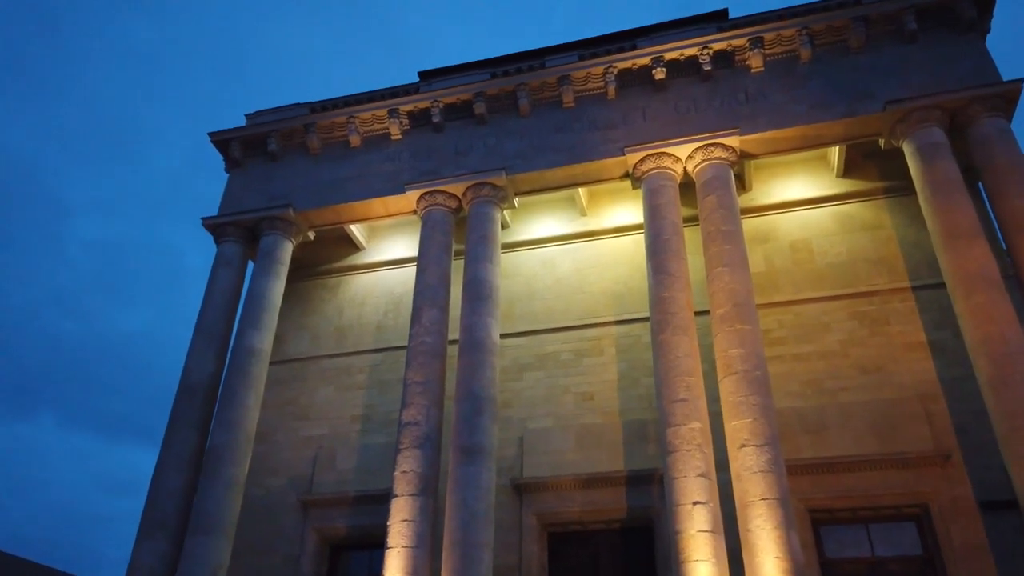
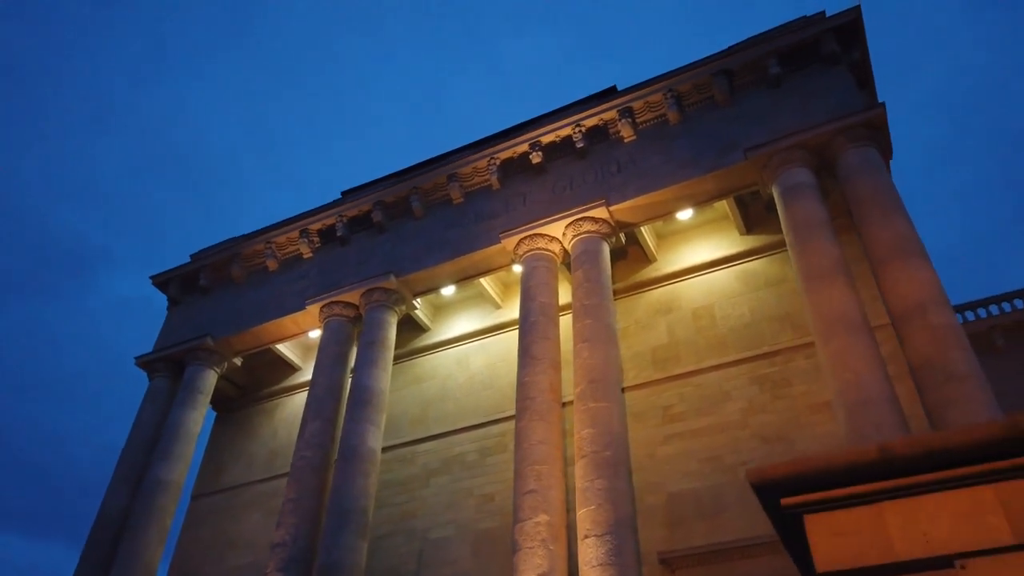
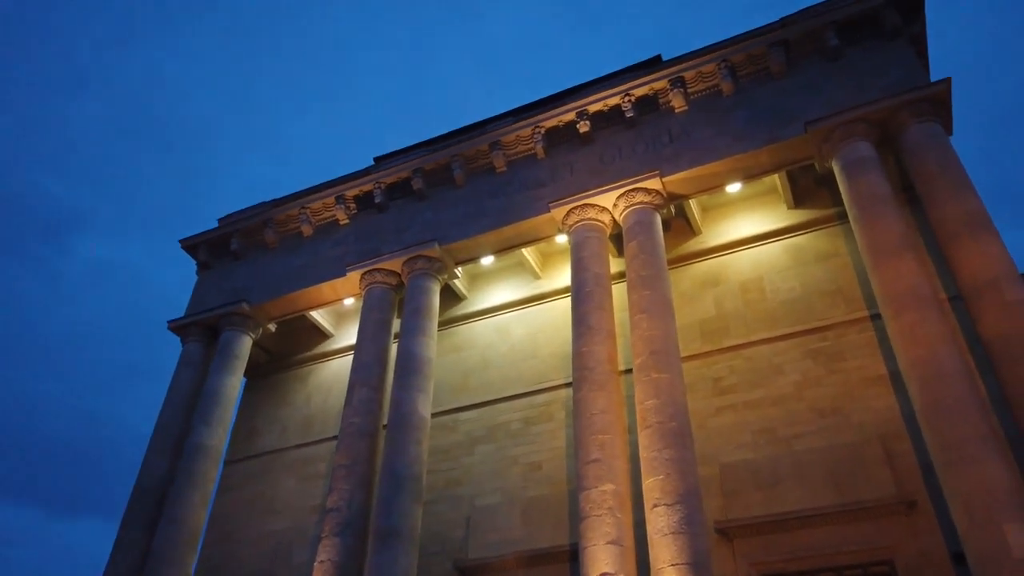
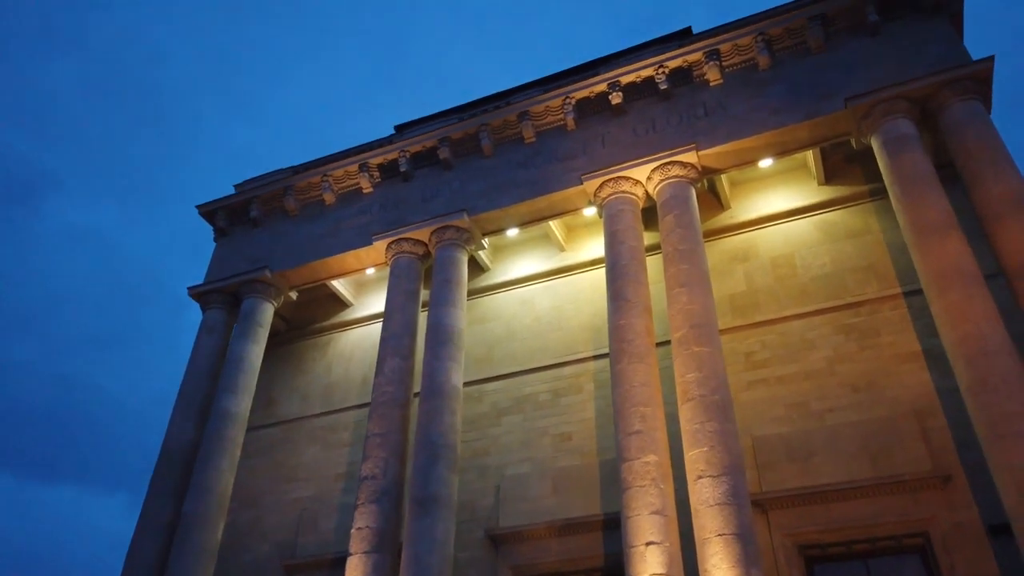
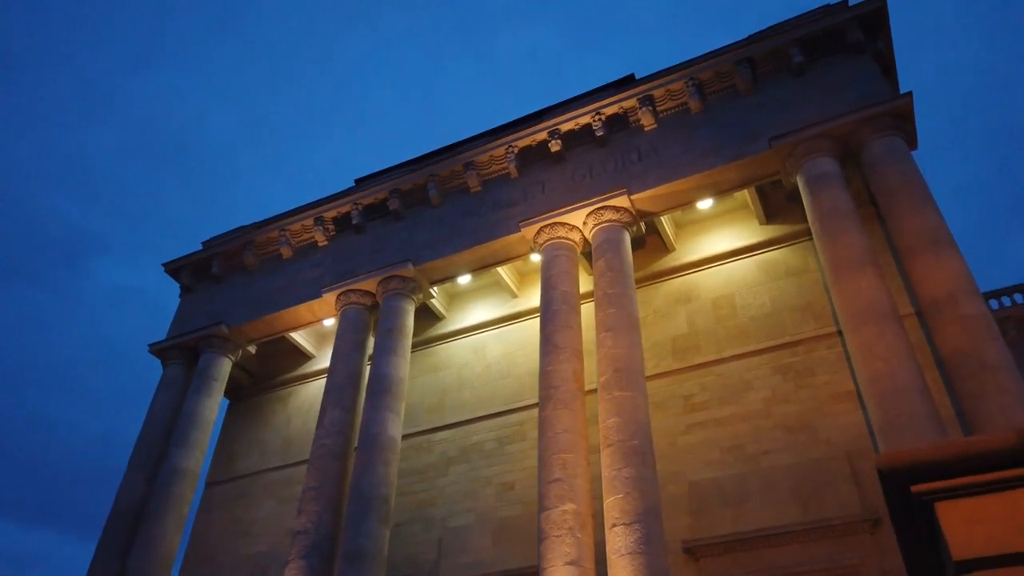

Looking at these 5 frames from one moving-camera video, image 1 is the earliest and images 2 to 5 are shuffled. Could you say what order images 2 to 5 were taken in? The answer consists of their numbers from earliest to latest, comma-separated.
4, 3, 5, 2
